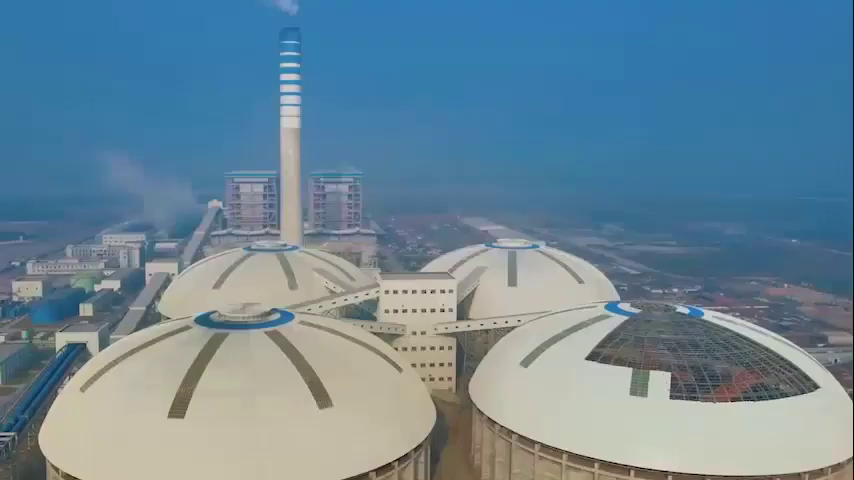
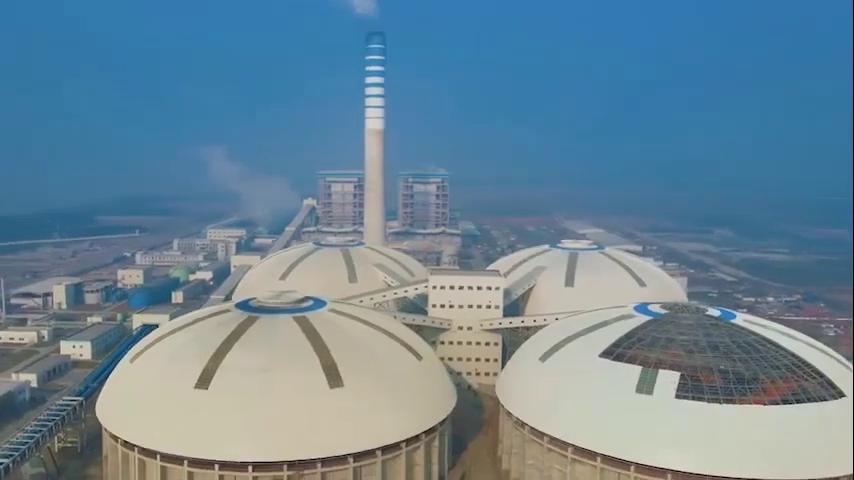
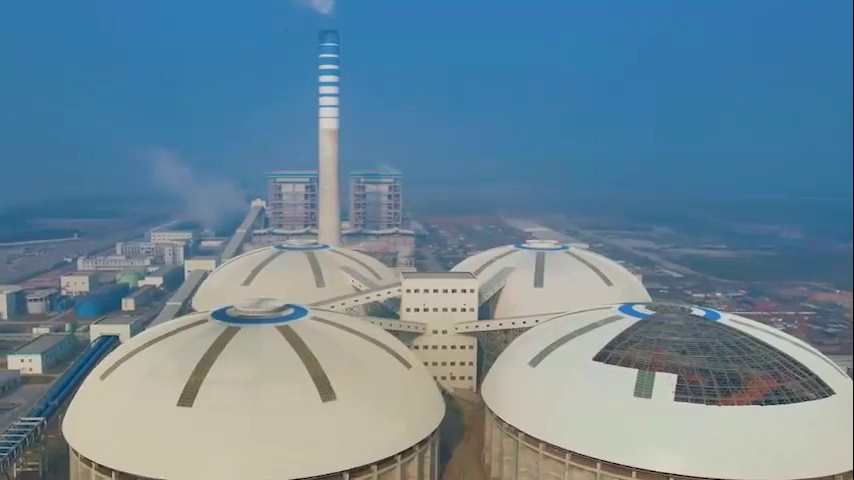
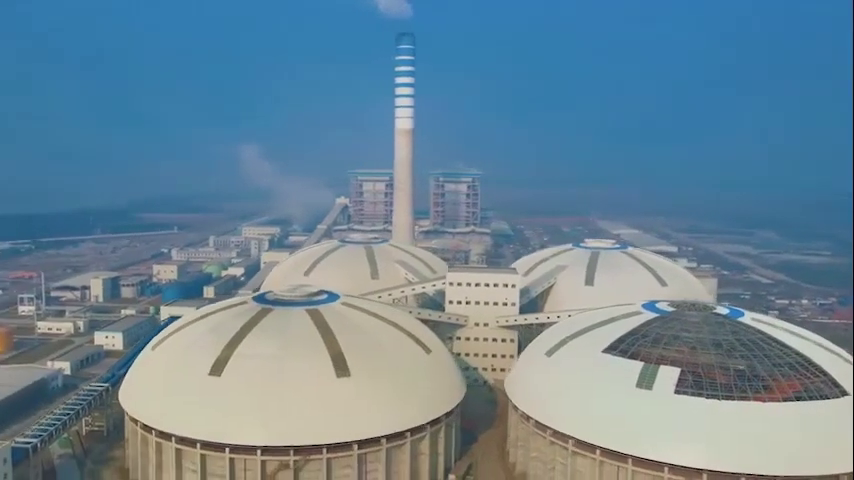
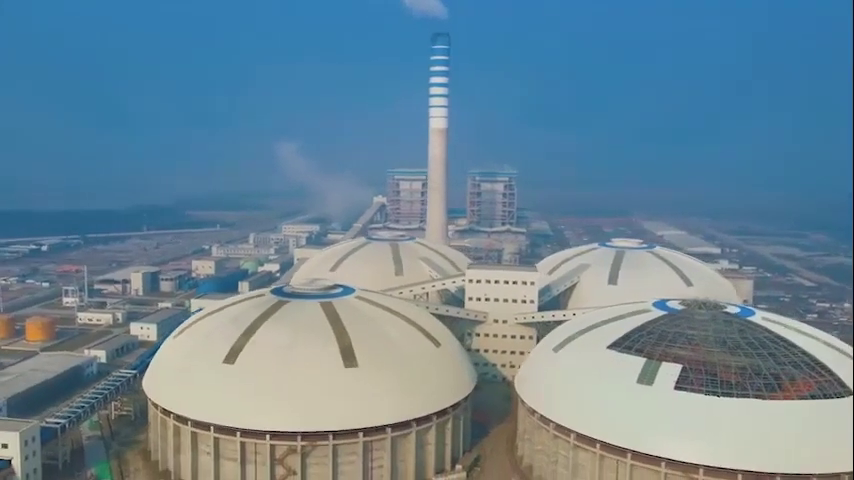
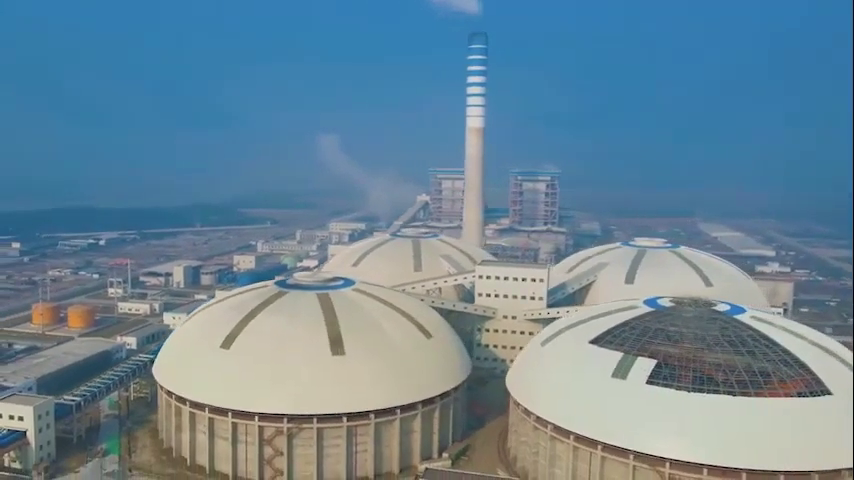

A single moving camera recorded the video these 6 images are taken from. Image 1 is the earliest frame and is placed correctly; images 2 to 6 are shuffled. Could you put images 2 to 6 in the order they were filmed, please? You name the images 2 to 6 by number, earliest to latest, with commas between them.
3, 2, 4, 5, 6
